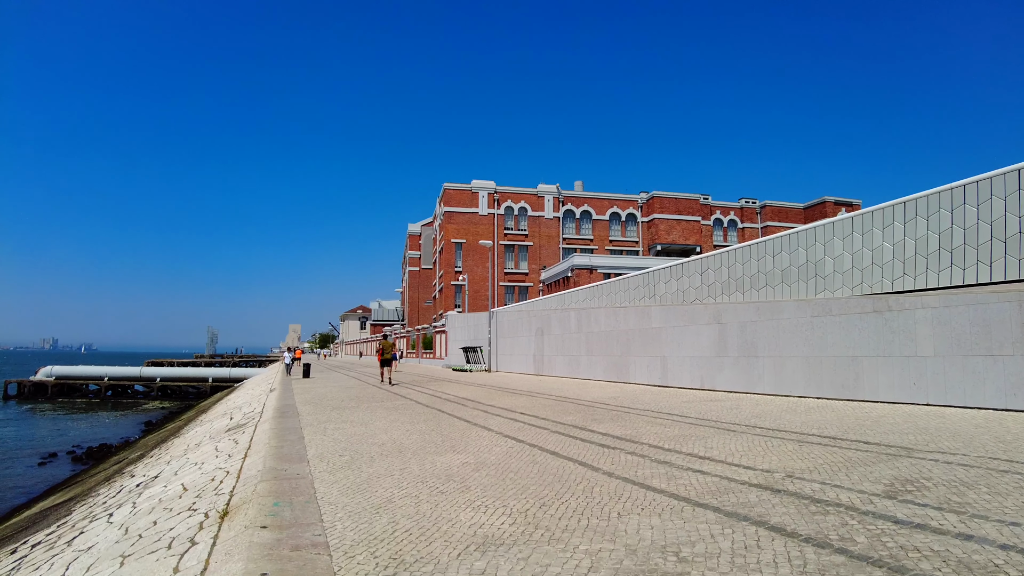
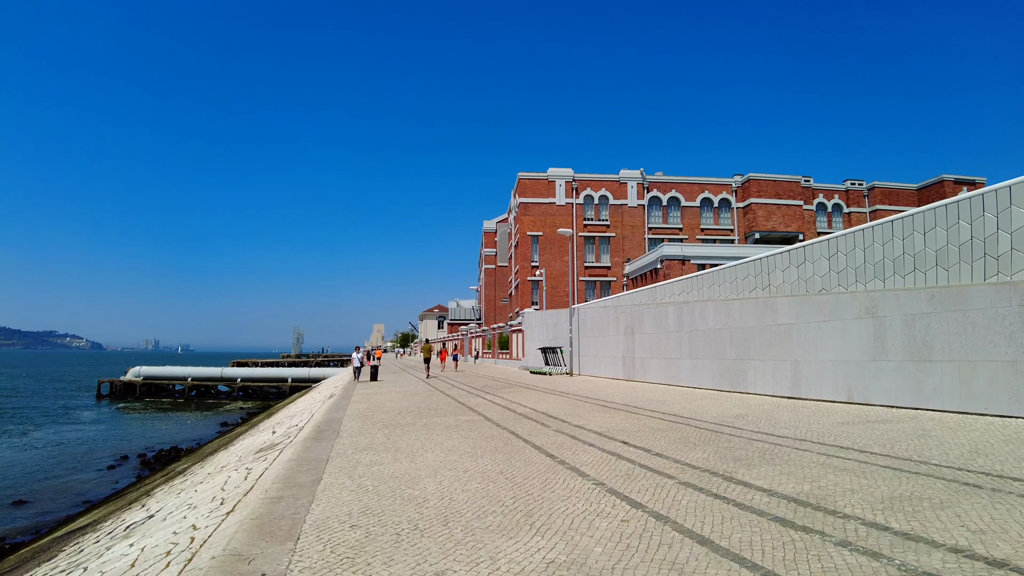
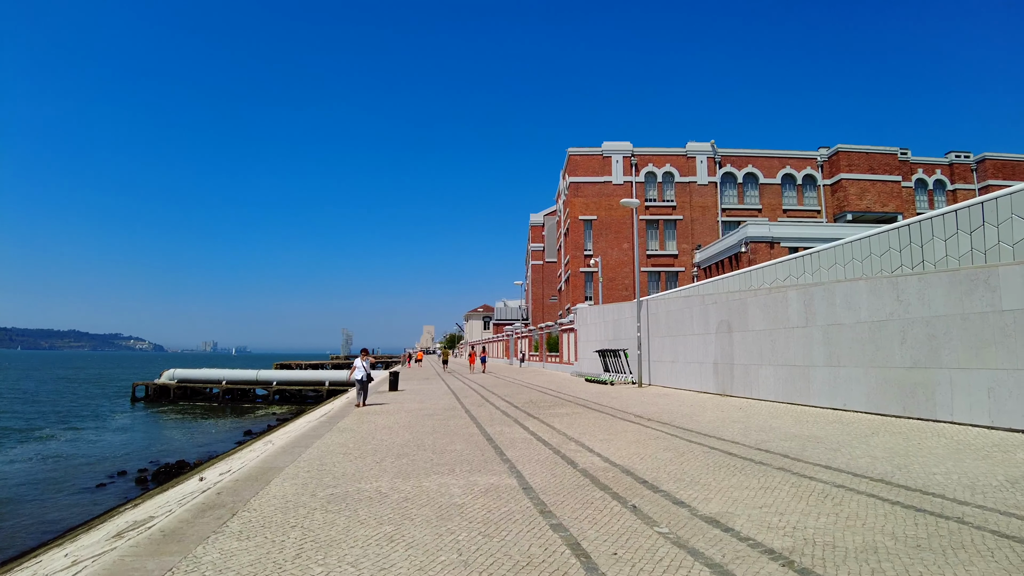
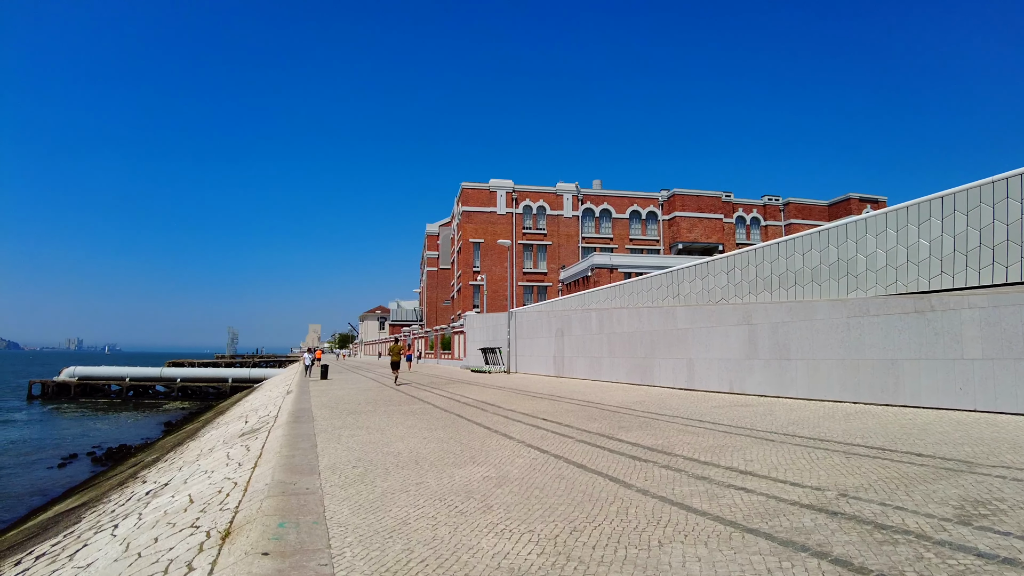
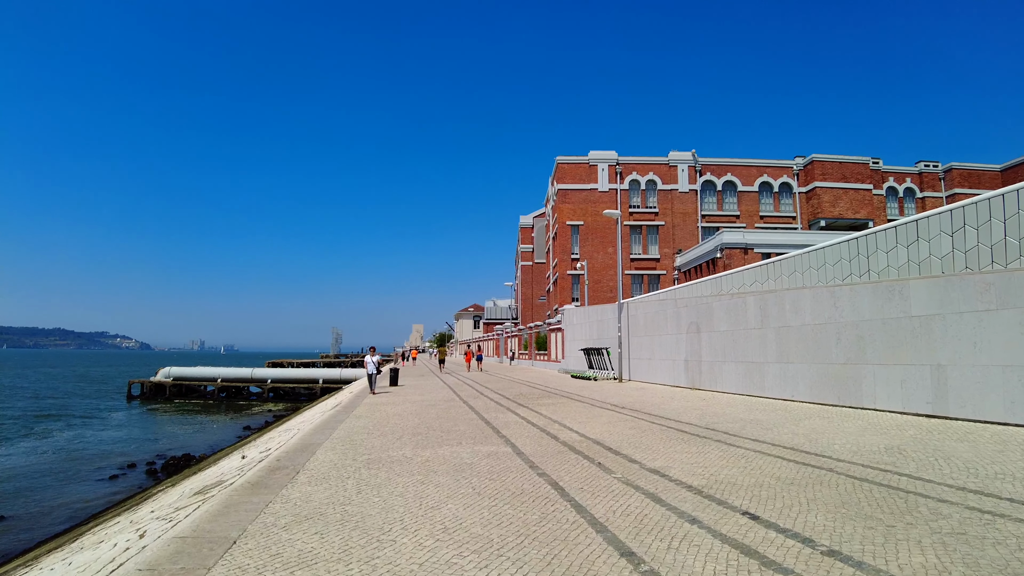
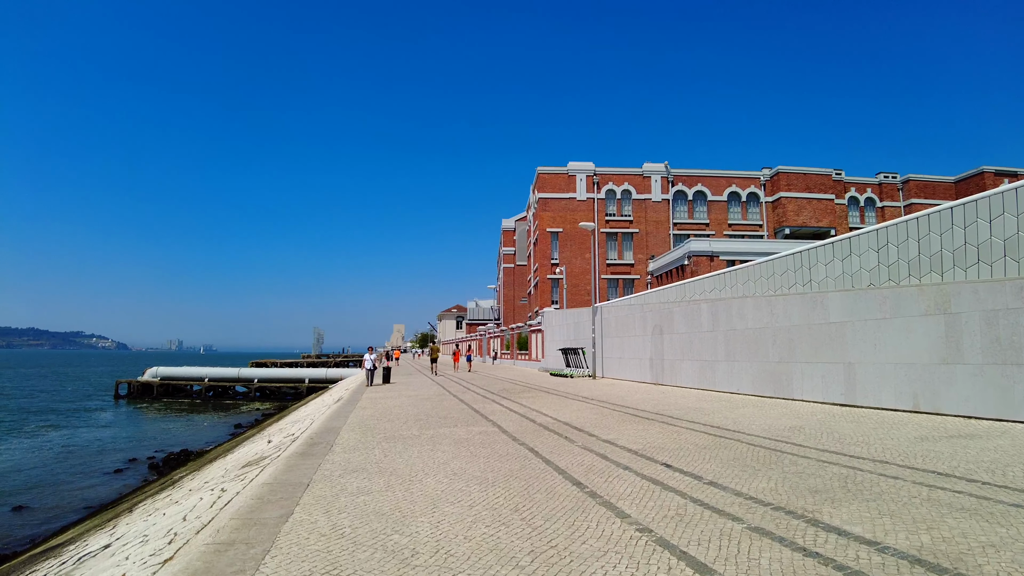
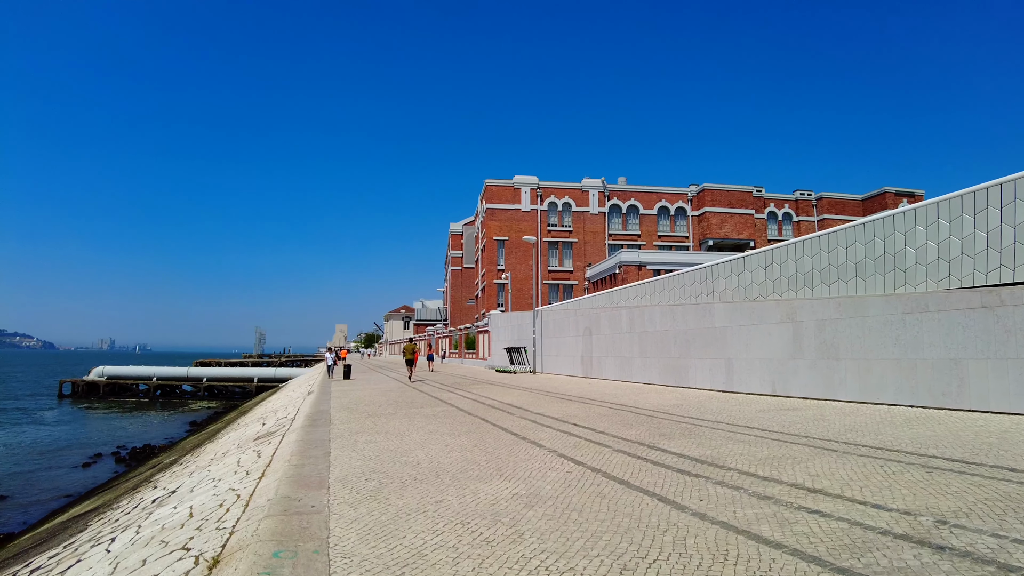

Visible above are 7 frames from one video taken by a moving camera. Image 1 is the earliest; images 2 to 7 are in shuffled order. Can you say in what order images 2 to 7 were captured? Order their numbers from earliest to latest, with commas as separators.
4, 7, 2, 6, 5, 3
